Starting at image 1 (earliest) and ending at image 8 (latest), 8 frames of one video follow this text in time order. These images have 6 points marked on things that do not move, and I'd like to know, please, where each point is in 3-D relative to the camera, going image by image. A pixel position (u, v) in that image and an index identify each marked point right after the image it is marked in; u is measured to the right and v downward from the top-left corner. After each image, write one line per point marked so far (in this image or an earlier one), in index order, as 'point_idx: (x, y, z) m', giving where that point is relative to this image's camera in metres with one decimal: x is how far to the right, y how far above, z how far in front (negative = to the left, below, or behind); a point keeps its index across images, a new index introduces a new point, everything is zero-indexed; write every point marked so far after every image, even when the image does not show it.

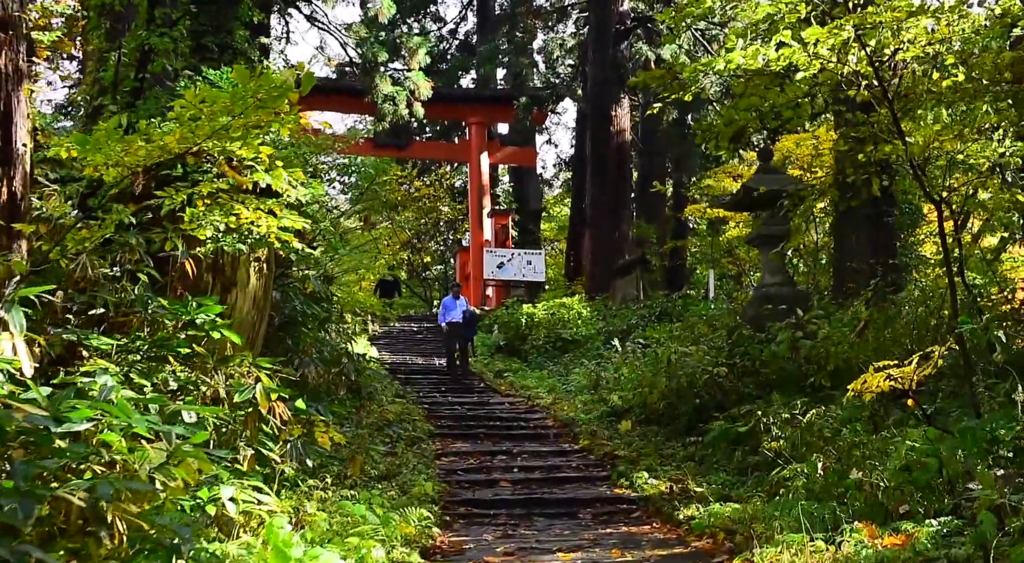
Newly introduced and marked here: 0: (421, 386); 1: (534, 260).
0: (-1.0, -1.1, +12.9) m
1: (+0.3, +0.3, +19.0) m
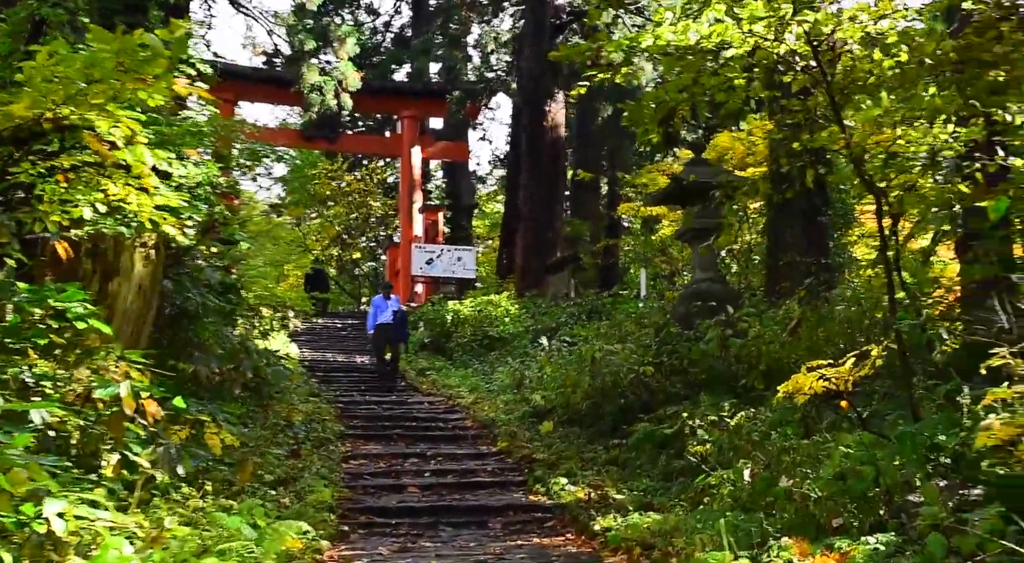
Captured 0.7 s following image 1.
0: (-1.8, -1.1, +12.4) m
1: (-0.8, +0.4, +18.5) m
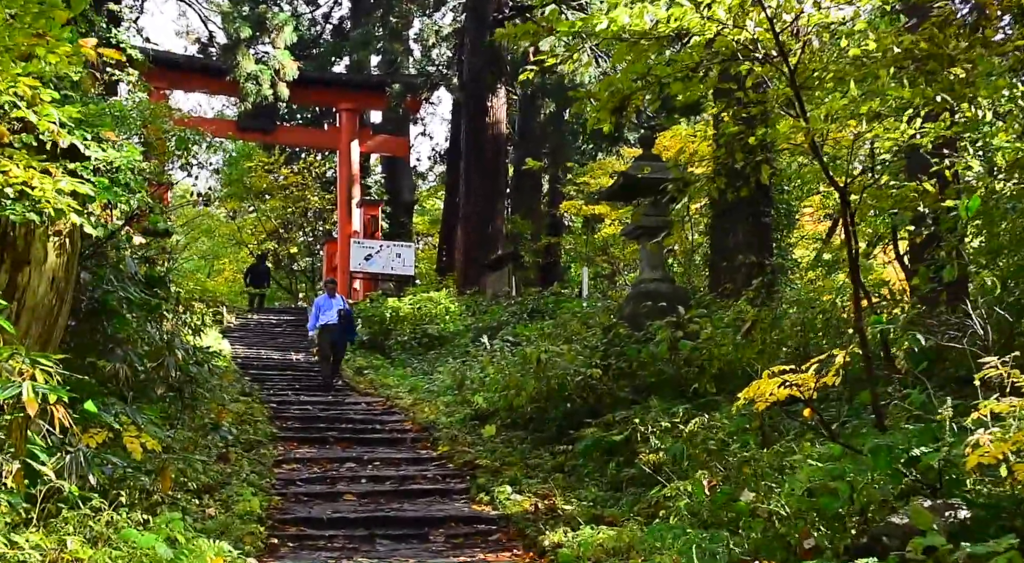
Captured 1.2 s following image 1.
0: (-2.4, -1.0, +11.9) m
1: (-1.7, +0.4, +18.1) m
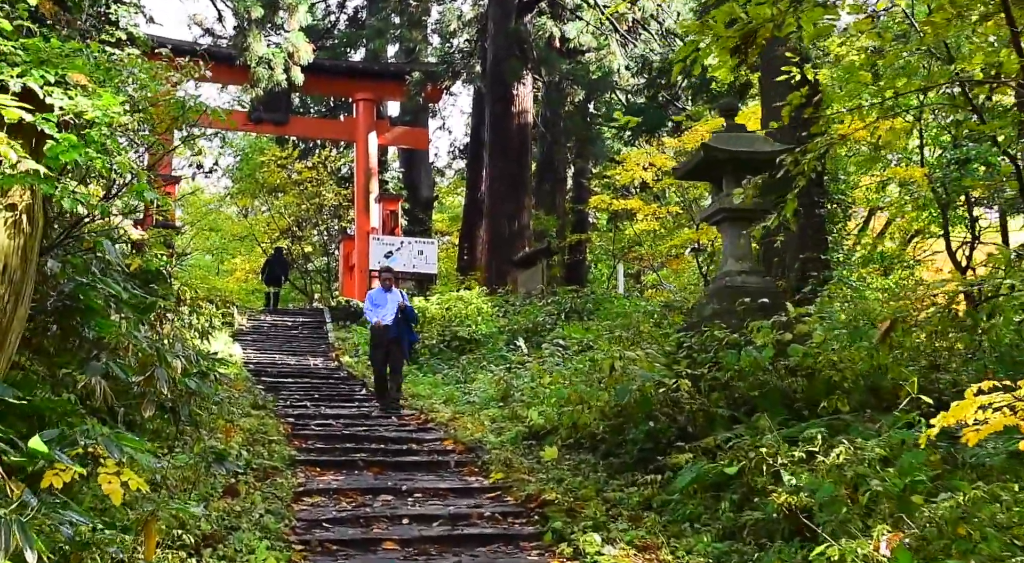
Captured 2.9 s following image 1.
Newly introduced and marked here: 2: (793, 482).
0: (-2.0, -1.0, +10.6) m
1: (-1.2, +0.4, +16.7) m
2: (+1.1, -0.7, +4.4) m
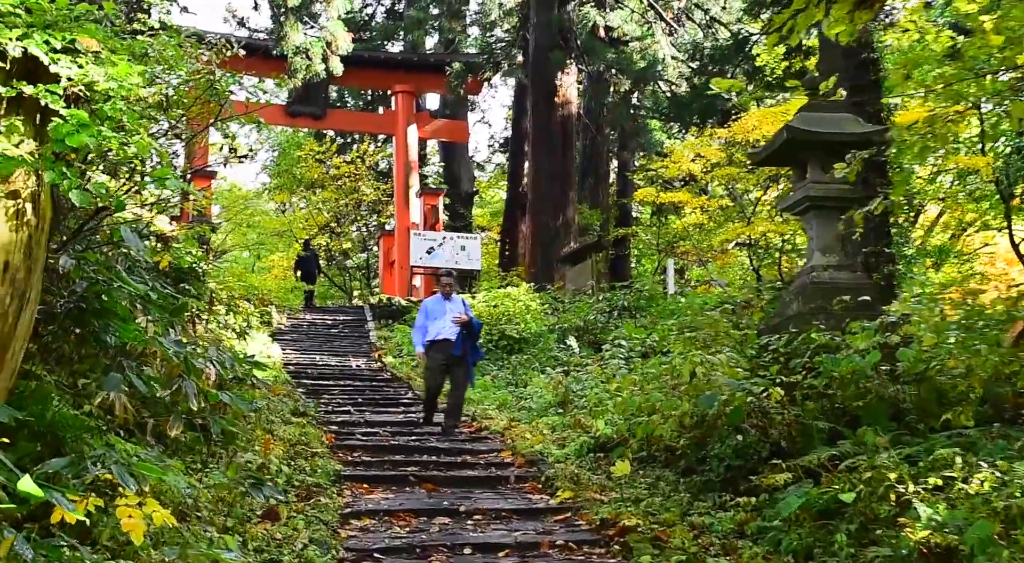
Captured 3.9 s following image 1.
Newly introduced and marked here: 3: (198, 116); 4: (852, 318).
0: (-1.5, -1.0, +10.0) m
1: (-0.6, +0.5, +16.1) m
2: (+1.3, -0.7, +3.7) m
3: (-1.5, +0.8, +5.8) m
4: (+1.7, -0.2, +6.3) m
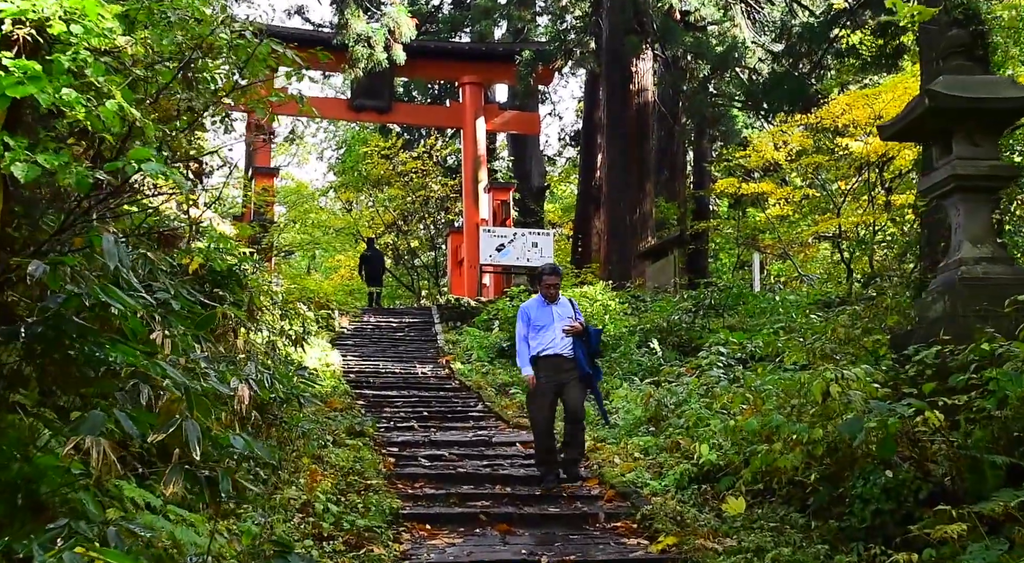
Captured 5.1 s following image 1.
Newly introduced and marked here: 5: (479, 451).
0: (-0.9, -1.0, +9.0) m
1: (+0.4, +0.5, +15.1) m
2: (+1.6, -0.7, +2.6) m
3: (-1.2, +0.8, +4.9) m
4: (+2.1, -0.2, +5.2) m
5: (-0.2, -1.0, +7.1) m
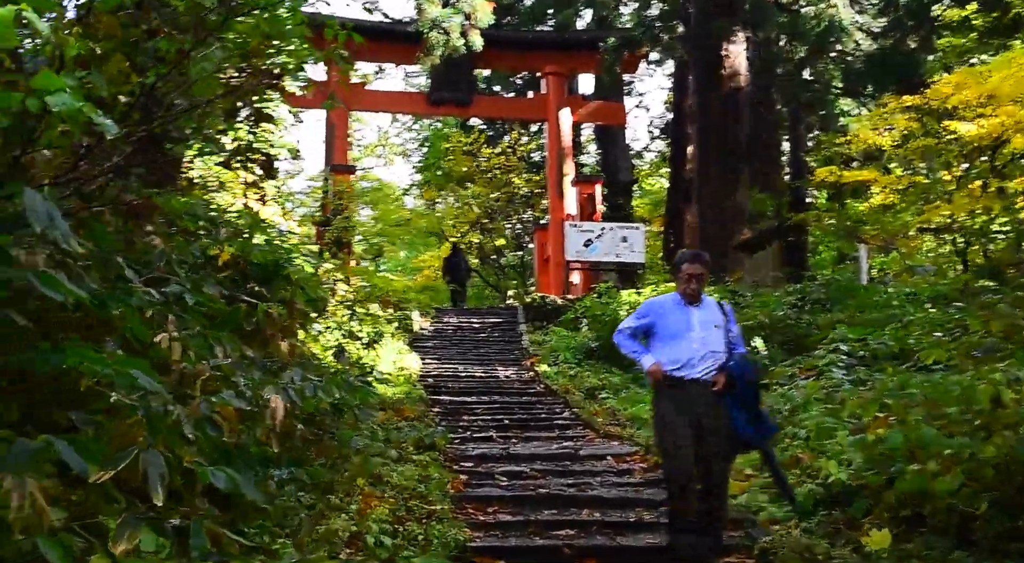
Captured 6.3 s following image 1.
0: (-0.3, -0.9, +8.1) m
1: (+1.4, +0.6, +14.1) m
2: (+1.7, -0.6, +1.6) m
3: (-0.9, +0.8, +4.0) m
4: (+2.4, -0.1, +4.1) m
5: (+0.3, -0.9, +6.2) m
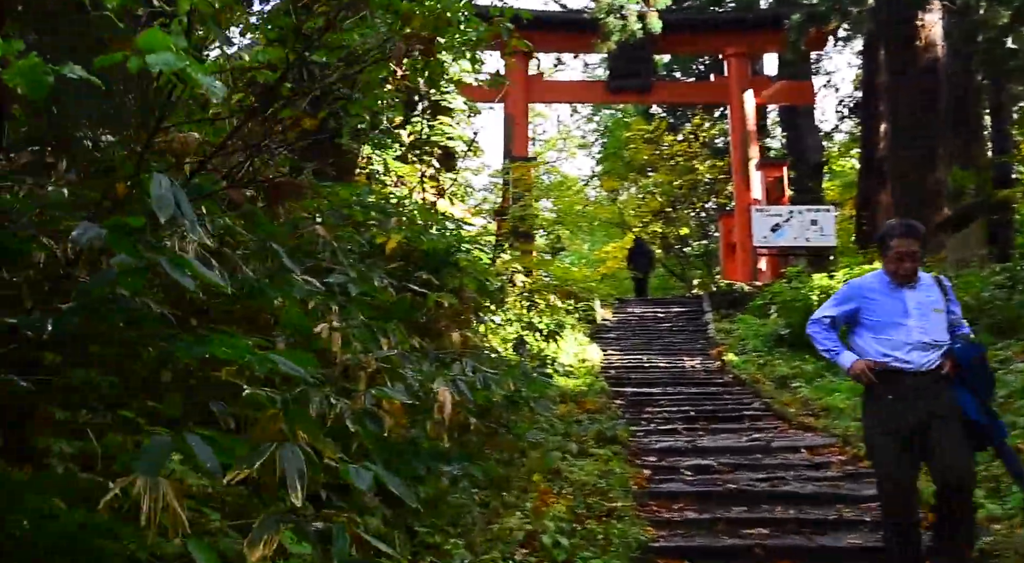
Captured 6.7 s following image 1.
0: (+0.9, -0.8, +7.8) m
1: (+3.5, +0.7, +13.5) m
2: (+1.9, -0.5, +1.1) m
3: (-0.4, +0.9, +3.9) m
4: (+2.9, 0.0, +3.4) m
5: (+1.2, -0.8, +5.8) m
